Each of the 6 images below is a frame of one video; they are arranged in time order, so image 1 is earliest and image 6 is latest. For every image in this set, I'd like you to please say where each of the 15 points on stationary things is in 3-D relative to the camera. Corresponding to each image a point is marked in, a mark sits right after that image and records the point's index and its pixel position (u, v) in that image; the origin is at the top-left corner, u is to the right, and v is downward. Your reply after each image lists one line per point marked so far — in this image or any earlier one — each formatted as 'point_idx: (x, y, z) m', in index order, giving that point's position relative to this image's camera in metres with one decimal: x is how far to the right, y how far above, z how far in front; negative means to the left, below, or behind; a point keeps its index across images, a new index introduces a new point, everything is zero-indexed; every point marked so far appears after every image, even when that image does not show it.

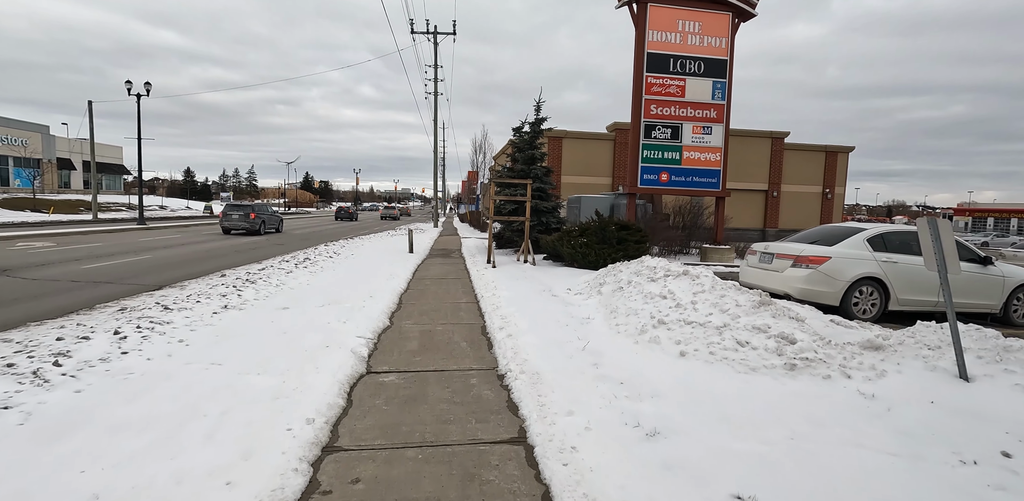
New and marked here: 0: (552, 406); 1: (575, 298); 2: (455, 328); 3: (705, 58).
0: (+0.3, -1.2, +3.7) m
1: (+1.0, -0.8, +7.6) m
2: (-0.8, -1.0, +6.3) m
3: (+5.7, +5.7, +13.7) m
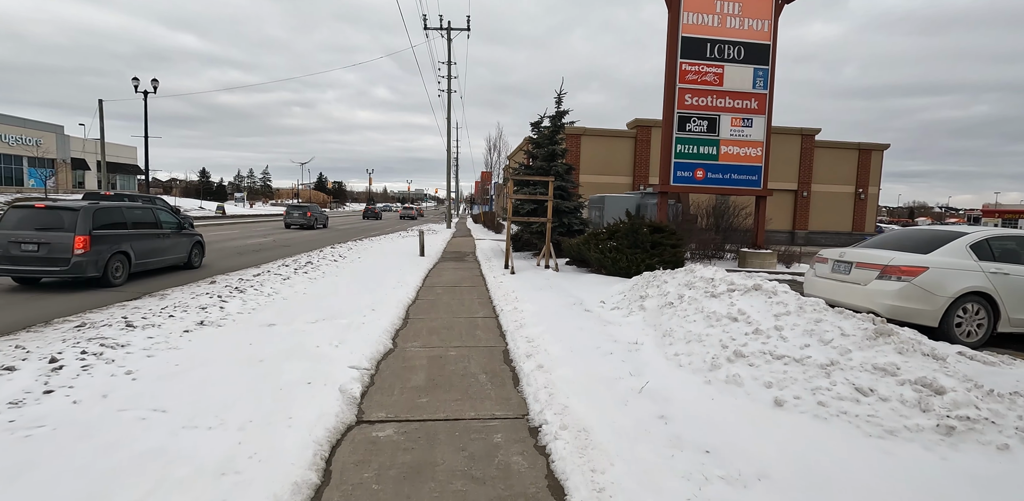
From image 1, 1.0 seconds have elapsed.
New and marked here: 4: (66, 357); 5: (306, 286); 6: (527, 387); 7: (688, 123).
0: (+0.6, -1.3, +2.6) m
1: (+1.4, -0.9, +6.4) m
2: (-0.5, -1.1, +5.2) m
3: (+6.2, +5.5, +12.4) m
4: (-4.3, -1.0, +4.5) m
5: (-3.9, -0.7, +8.8) m
6: (+0.1, -1.2, +4.1) m
7: (+4.6, +3.4, +12.3) m
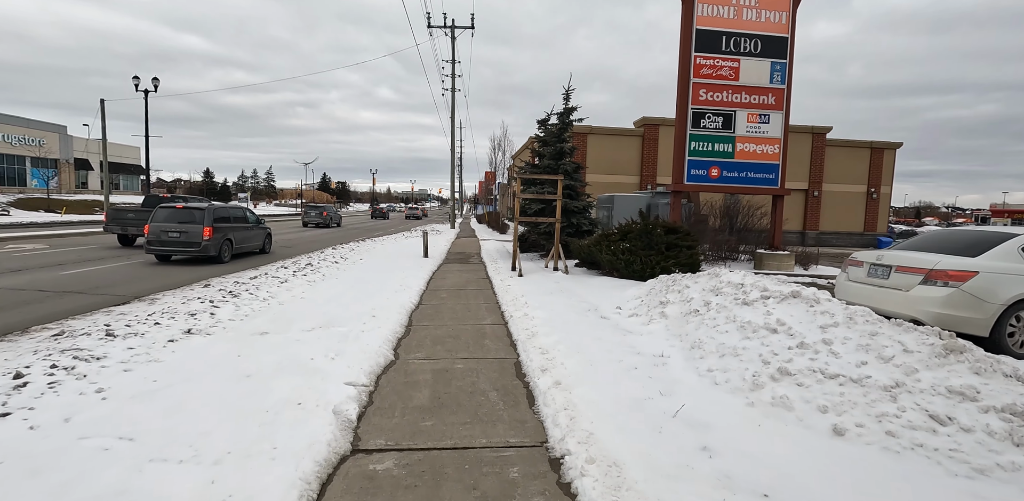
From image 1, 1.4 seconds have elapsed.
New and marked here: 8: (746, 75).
0: (+0.7, -1.4, +2.1) m
1: (+1.5, -0.9, +5.9) m
2: (-0.3, -1.2, +4.7) m
3: (+6.4, +5.5, +11.9) m
4: (-4.2, -1.0, +4.1) m
5: (-3.7, -0.7, +8.4) m
6: (+0.3, -1.2, +3.7) m
7: (+4.8, +3.3, +11.8) m
8: (+6.0, +4.5, +11.9) m
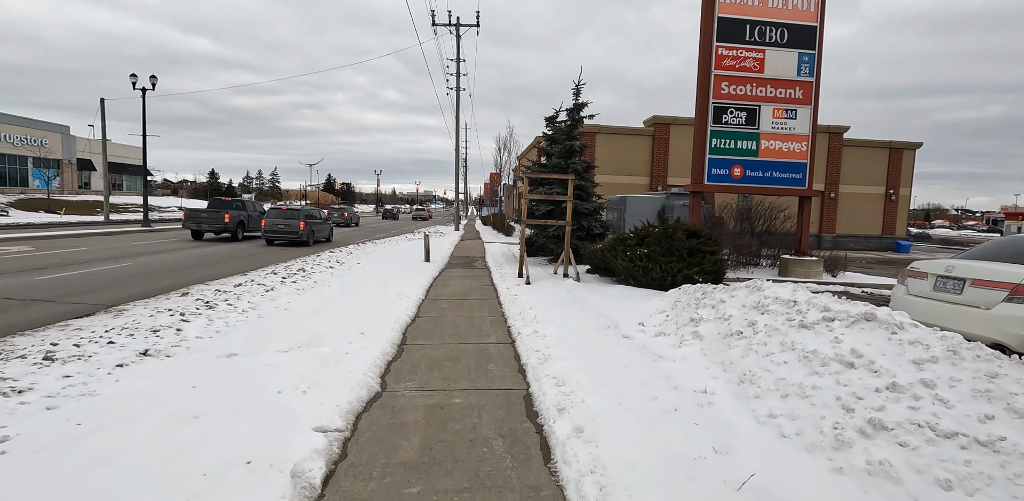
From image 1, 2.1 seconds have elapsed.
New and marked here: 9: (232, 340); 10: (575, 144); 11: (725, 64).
0: (+0.7, -1.5, +1.3) m
1: (+1.6, -1.0, +5.1) m
2: (-0.3, -1.3, +3.9) m
3: (+6.6, +5.4, +11.1) m
4: (-4.1, -1.1, +3.3) m
5: (-3.6, -0.8, +7.6) m
6: (+0.3, -1.3, +2.9) m
7: (+5.0, +3.2, +10.9) m
8: (+6.1, +4.3, +11.0) m
9: (-3.2, -1.0, +5.3) m
10: (+1.7, +3.0, +13.0) m
11: (+4.9, +4.3, +10.8) m
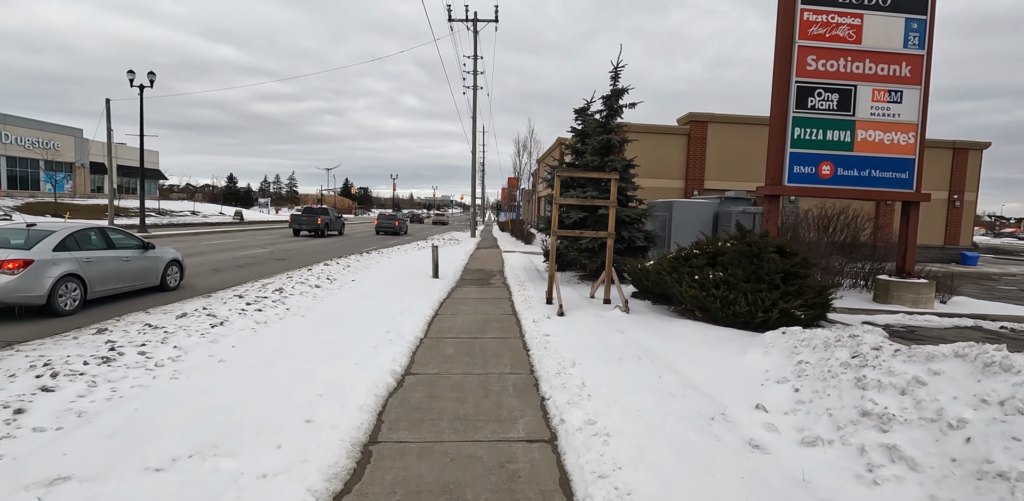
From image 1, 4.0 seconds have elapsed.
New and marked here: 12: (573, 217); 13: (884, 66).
0: (+0.9, -1.7, -0.9) m
1: (+1.9, -1.3, +2.8) m
2: (0.0, -1.5, +1.7) m
3: (+7.1, +5.0, +8.7) m
4: (-3.9, -1.4, +1.2) m
5: (-3.3, -1.1, +5.5) m
6: (+0.5, -1.6, +0.6) m
7: (+5.5, +2.8, +8.6) m
8: (+6.7, +4.0, +8.7) m
9: (-2.9, -1.3, +3.2) m
10: (+2.3, +2.6, +10.7) m
11: (+5.5, +4.0, +8.5) m
12: (+1.3, +0.8, +10.2) m
13: (+6.9, +3.5, +8.7) m
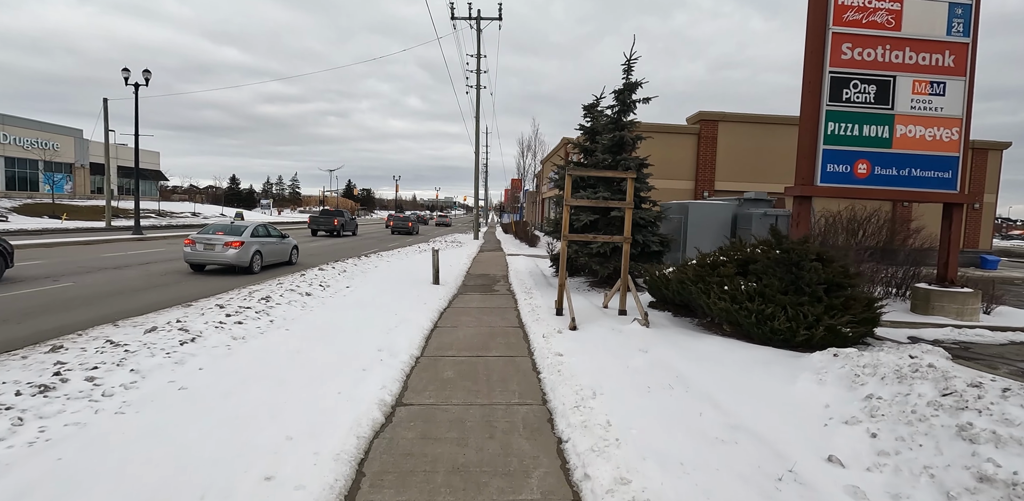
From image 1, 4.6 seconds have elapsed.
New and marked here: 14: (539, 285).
0: (+0.9, -1.8, -1.7) m
1: (+1.9, -1.4, +2.1) m
2: (0.0, -1.6, +1.0) m
3: (+7.2, +4.9, +7.9) m
4: (-3.8, -1.4, +0.5) m
5: (-3.2, -1.2, +4.8) m
6: (+0.6, -1.7, -0.1) m
7: (+5.6, +2.7, +7.8) m
8: (+6.8, +3.9, +7.9) m
9: (-2.8, -1.4, +2.5) m
10: (+2.5, +2.5, +10.0) m
11: (+5.6, +3.9, +7.7) m
12: (+1.5, +0.6, +9.5) m
13: (+7.1, +3.3, +8.0) m
14: (+0.6, -0.8, +10.6) m
